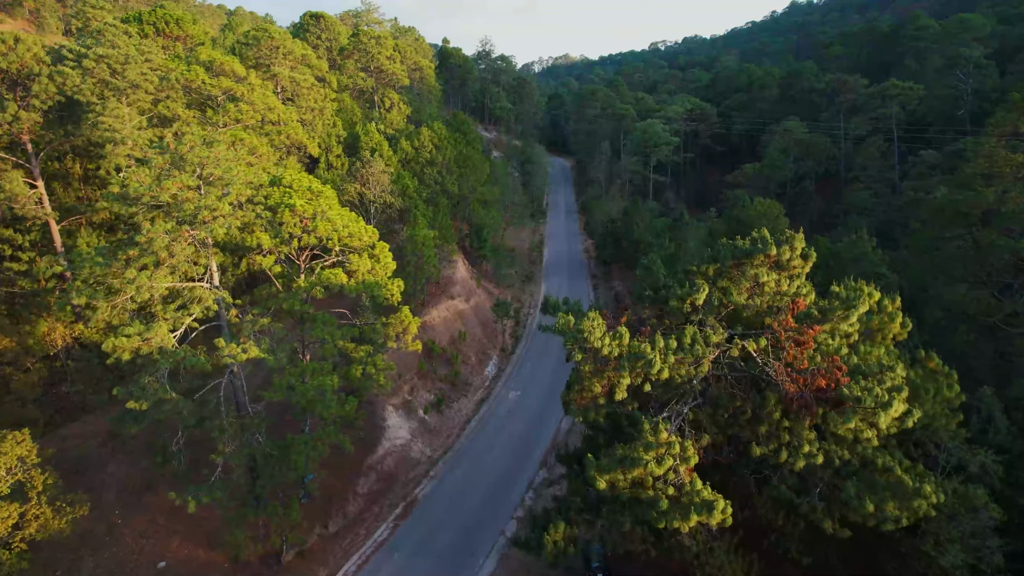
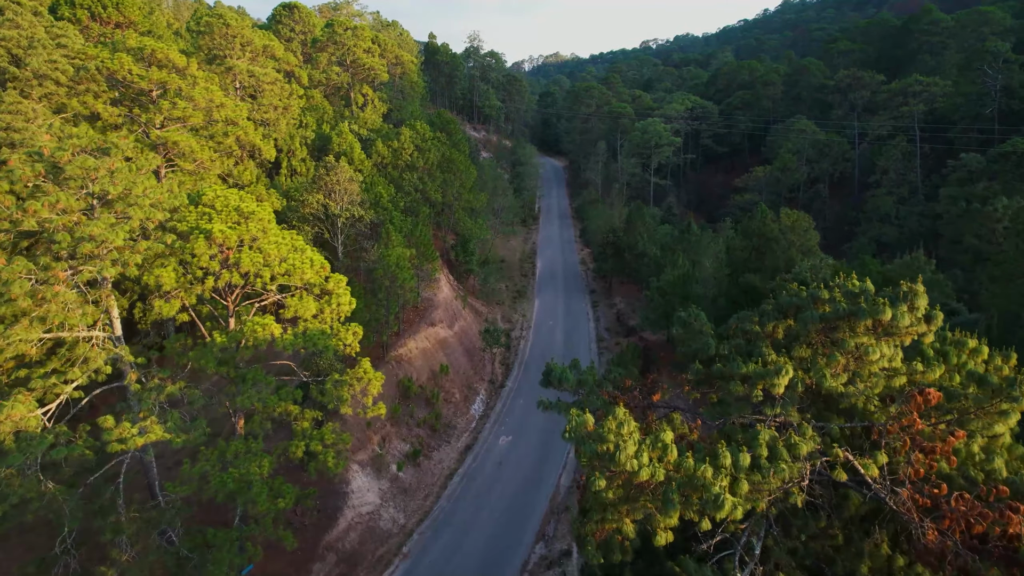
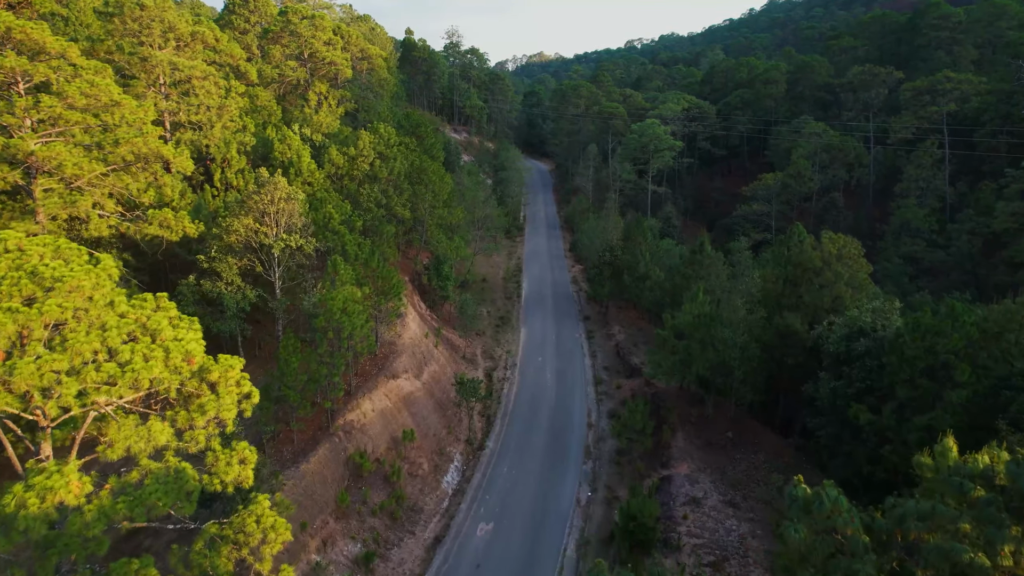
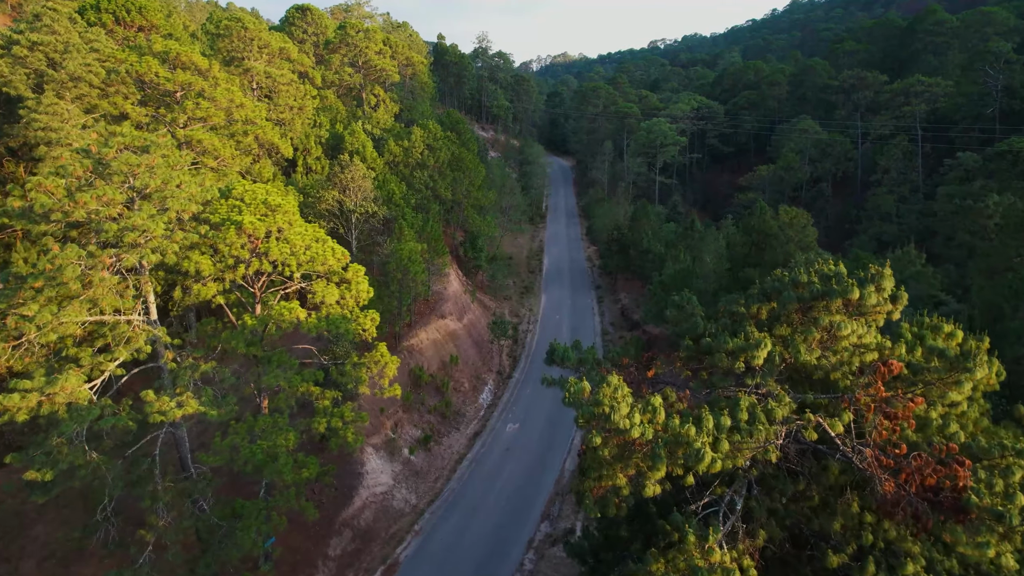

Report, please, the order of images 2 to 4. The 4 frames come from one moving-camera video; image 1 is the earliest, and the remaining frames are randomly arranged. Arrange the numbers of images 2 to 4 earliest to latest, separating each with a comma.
4, 2, 3
